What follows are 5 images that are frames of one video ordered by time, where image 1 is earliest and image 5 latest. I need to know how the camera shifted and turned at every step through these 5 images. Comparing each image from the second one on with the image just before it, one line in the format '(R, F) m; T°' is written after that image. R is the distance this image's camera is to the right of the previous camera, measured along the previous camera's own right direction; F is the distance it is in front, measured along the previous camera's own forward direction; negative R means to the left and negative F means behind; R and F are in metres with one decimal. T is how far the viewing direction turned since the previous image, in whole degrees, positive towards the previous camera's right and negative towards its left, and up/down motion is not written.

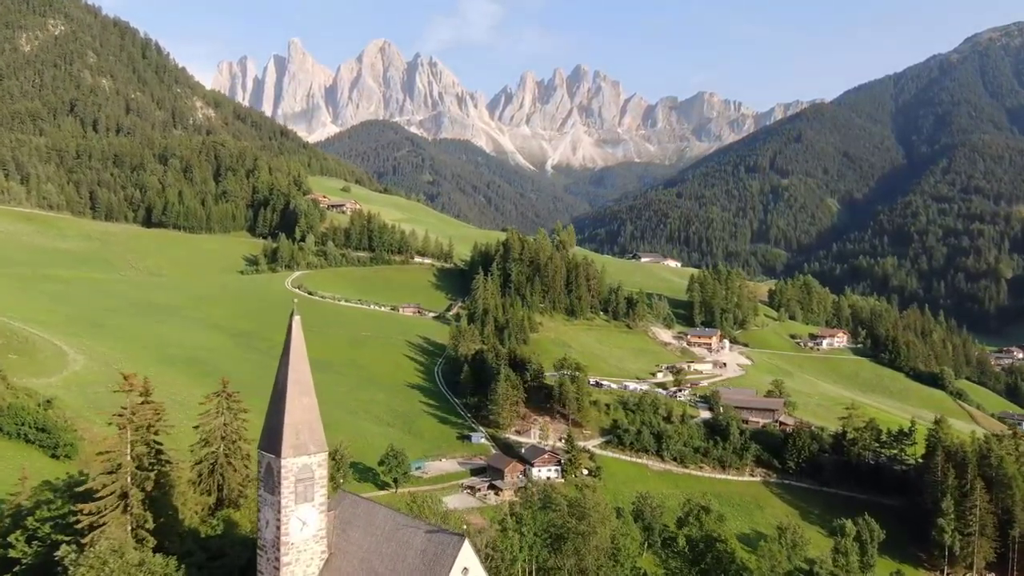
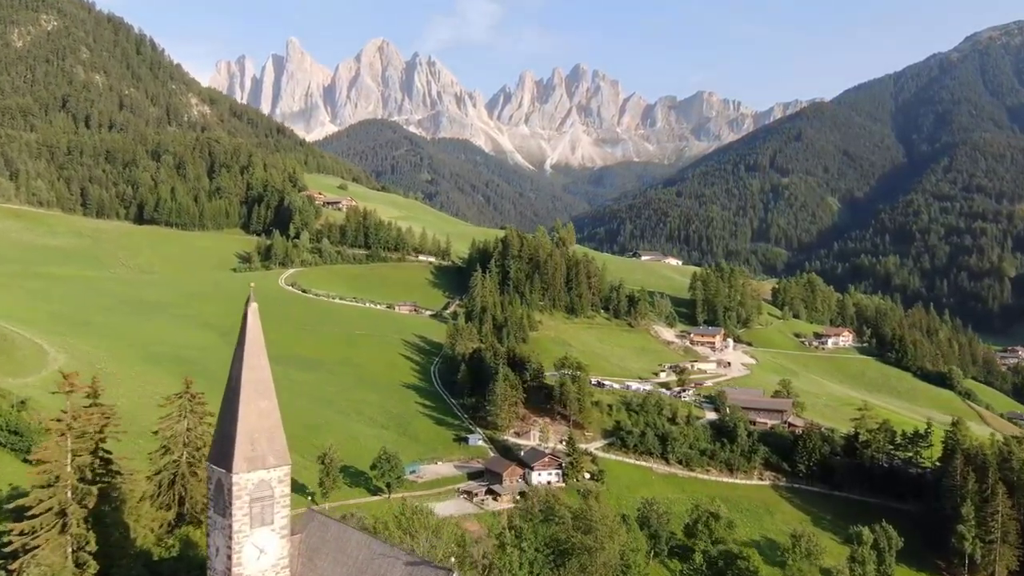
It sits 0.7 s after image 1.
(0.0, +3.3) m; 0°
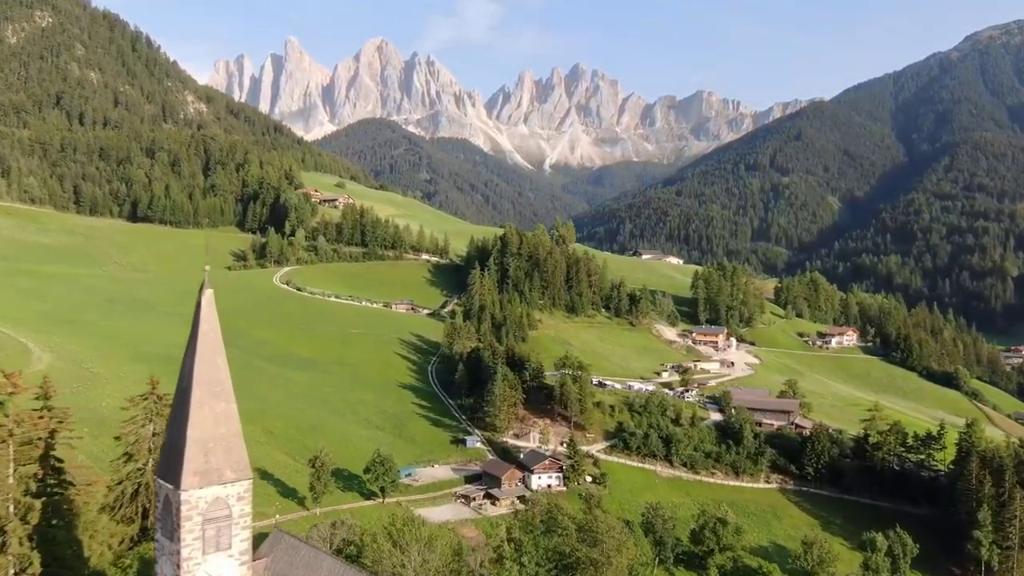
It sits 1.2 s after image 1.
(0.0, +2.5) m; 0°
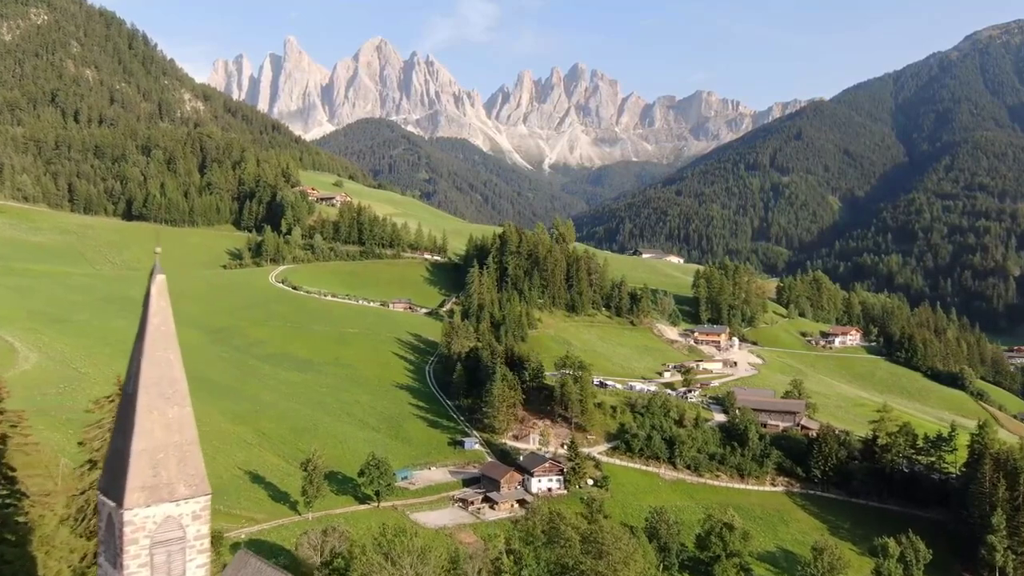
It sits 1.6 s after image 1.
(0.0, +2.0) m; 0°
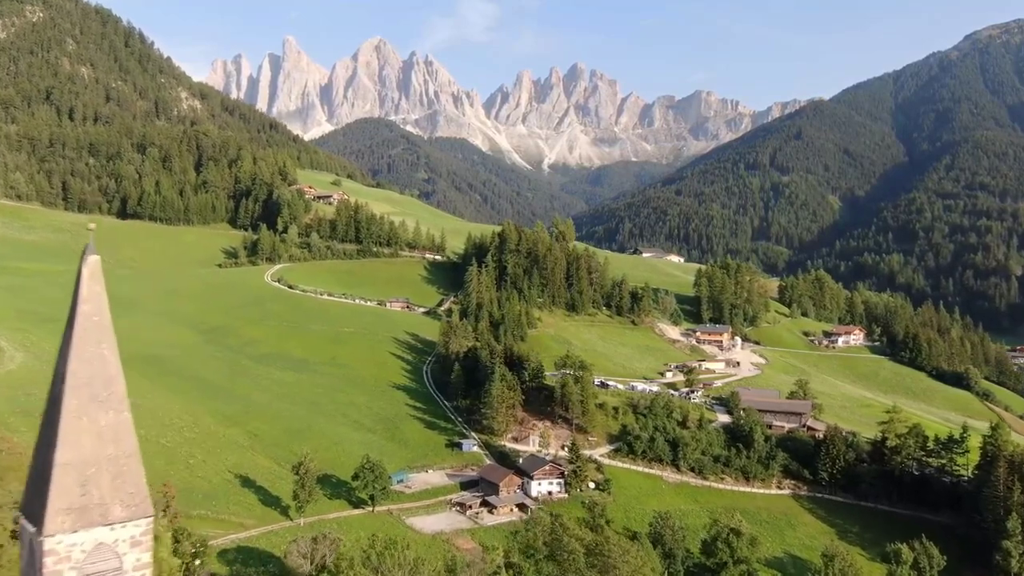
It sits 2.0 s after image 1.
(0.0, +2.0) m; 0°
